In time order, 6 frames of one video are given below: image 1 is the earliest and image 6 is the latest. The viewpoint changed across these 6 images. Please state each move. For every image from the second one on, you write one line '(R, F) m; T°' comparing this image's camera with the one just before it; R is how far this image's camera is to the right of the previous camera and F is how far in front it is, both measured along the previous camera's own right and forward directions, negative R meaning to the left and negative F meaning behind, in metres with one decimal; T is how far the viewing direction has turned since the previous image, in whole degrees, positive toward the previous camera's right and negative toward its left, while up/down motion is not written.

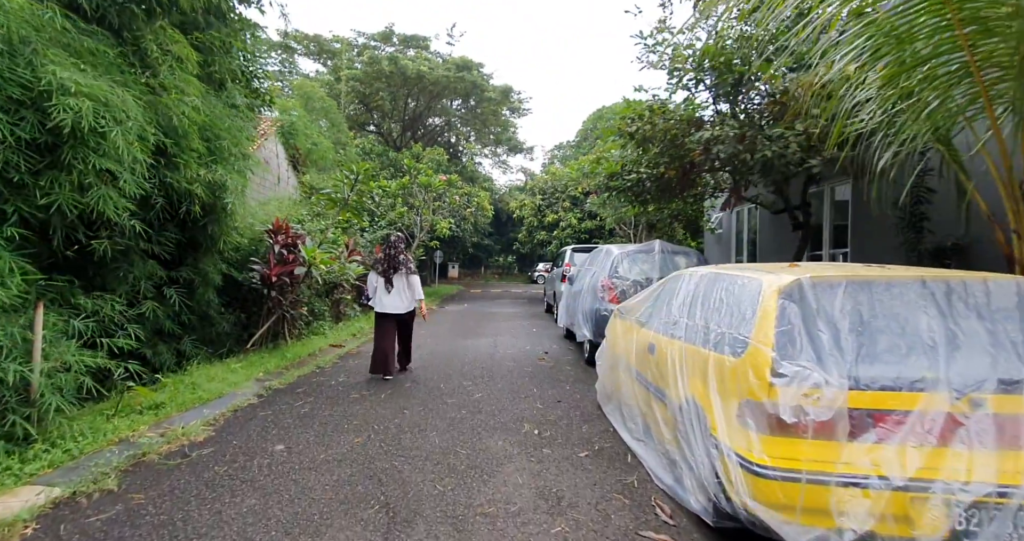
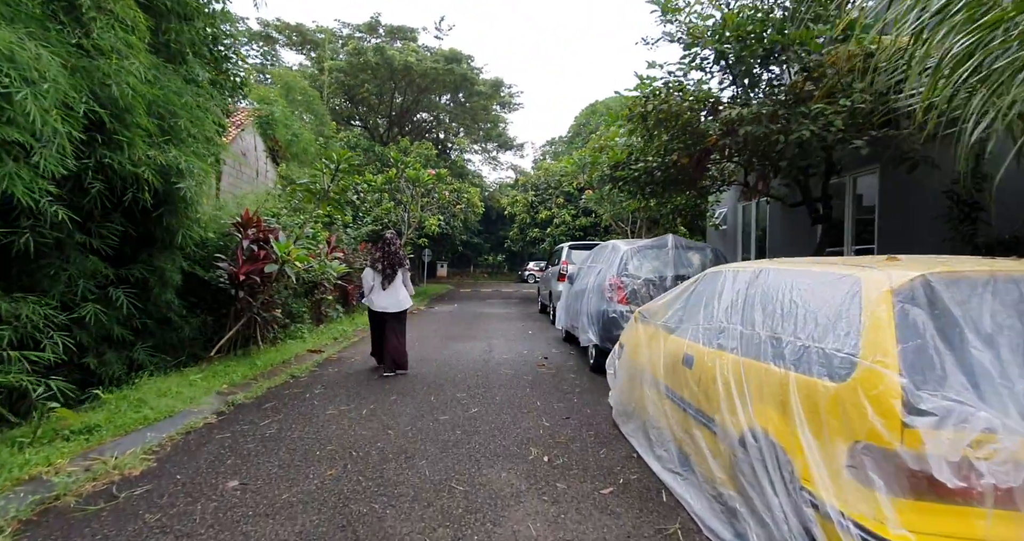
(-0.1, +0.7) m; +1°
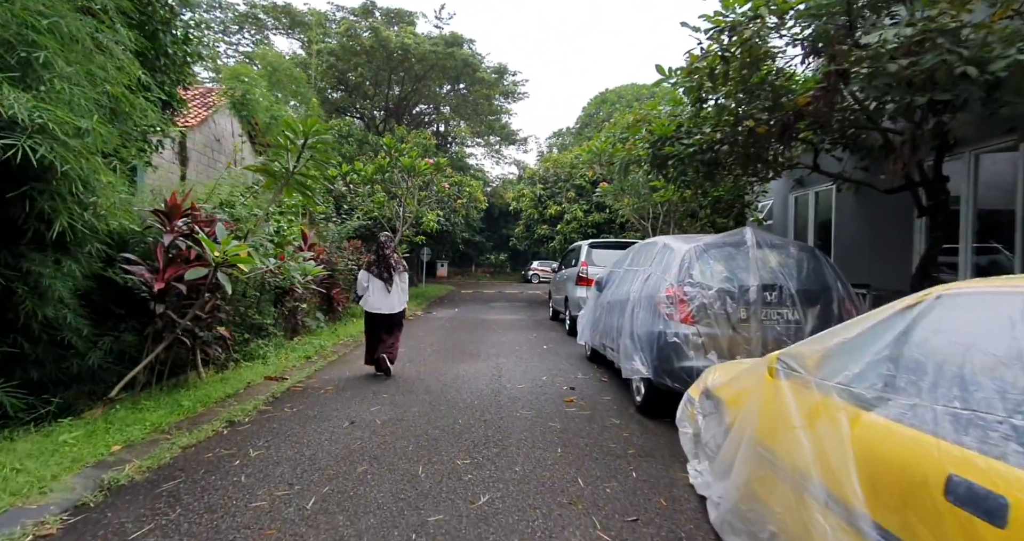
(-0.2, +1.7) m; 0°
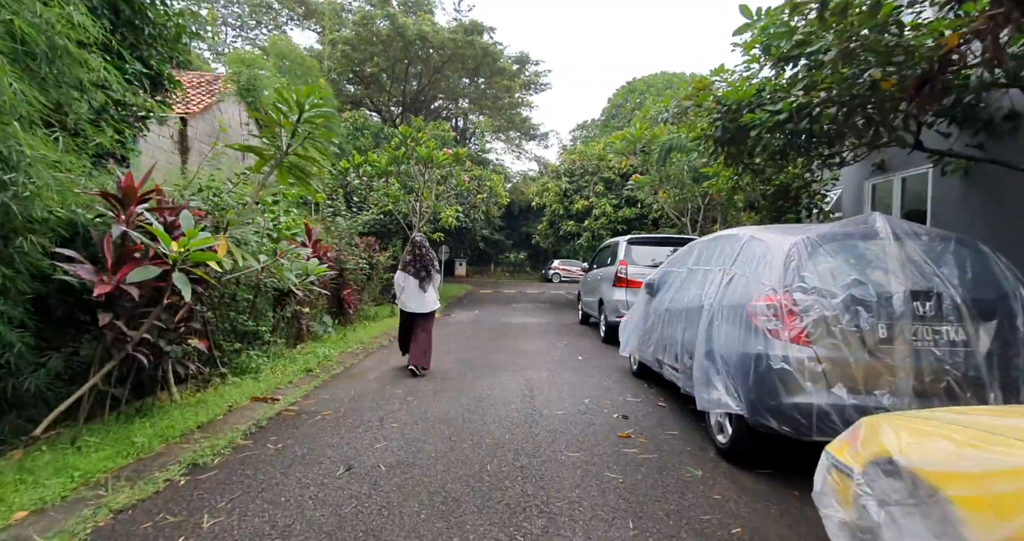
(-0.2, +1.1) m; -2°
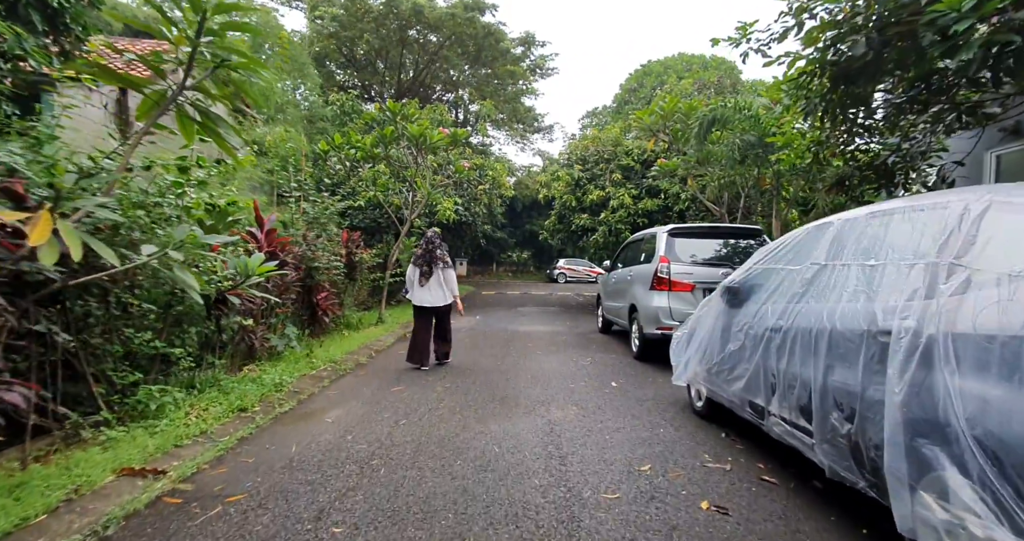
(-0.1, +1.9) m; 0°
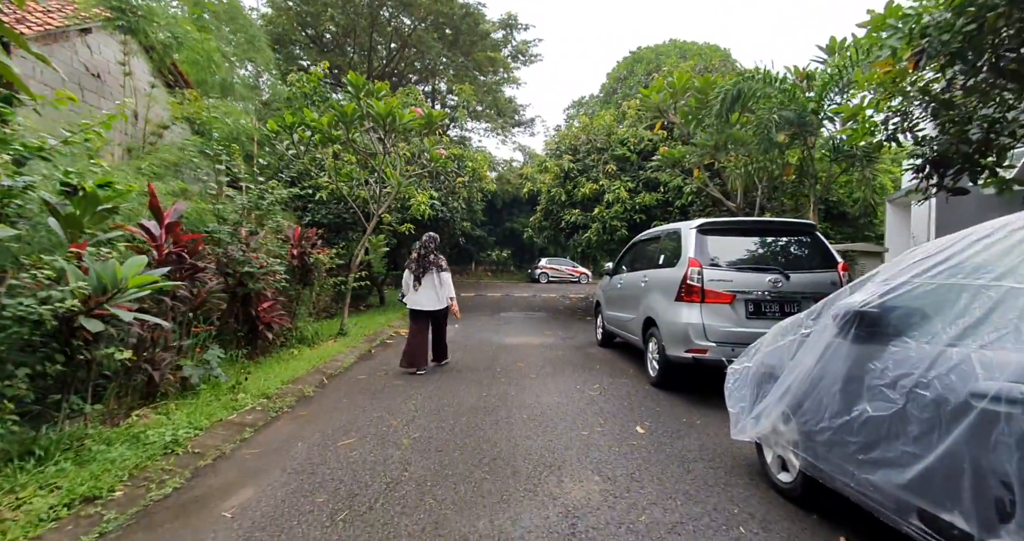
(-0.1, +1.6) m; +2°
